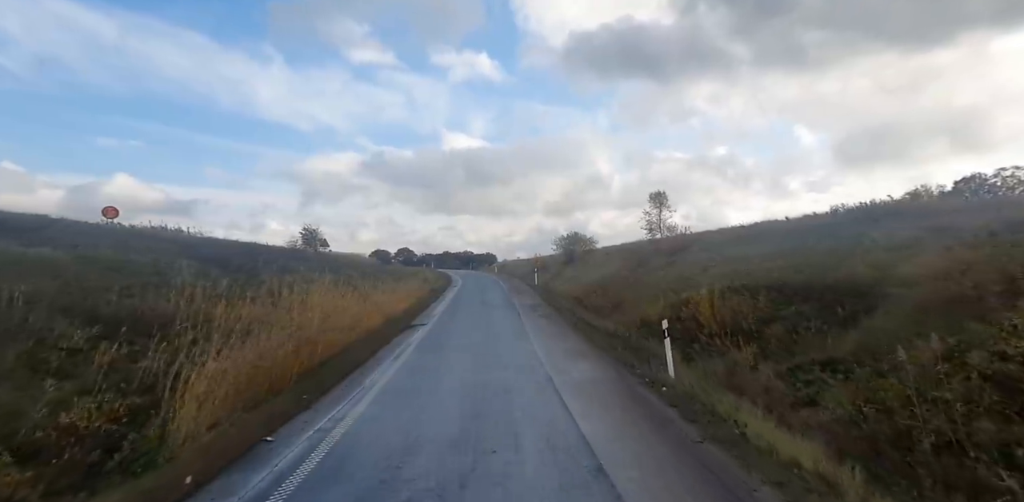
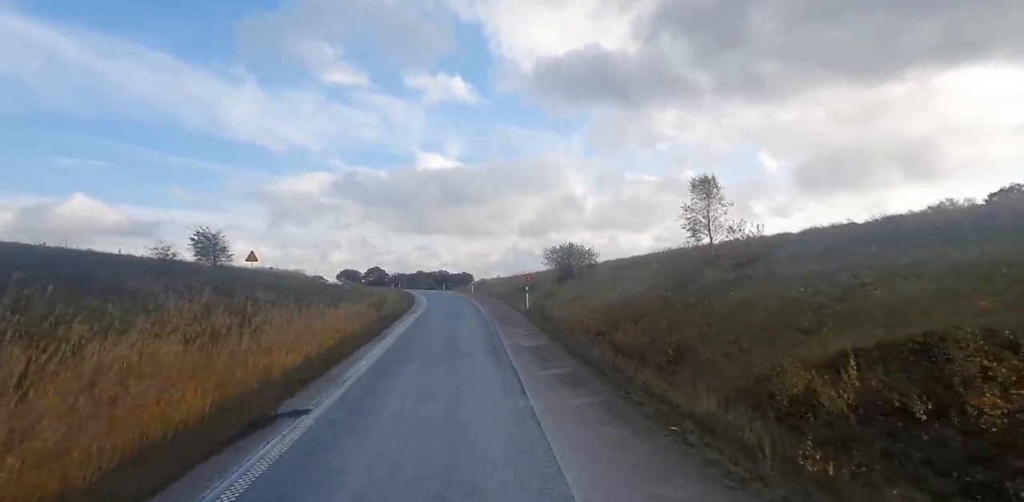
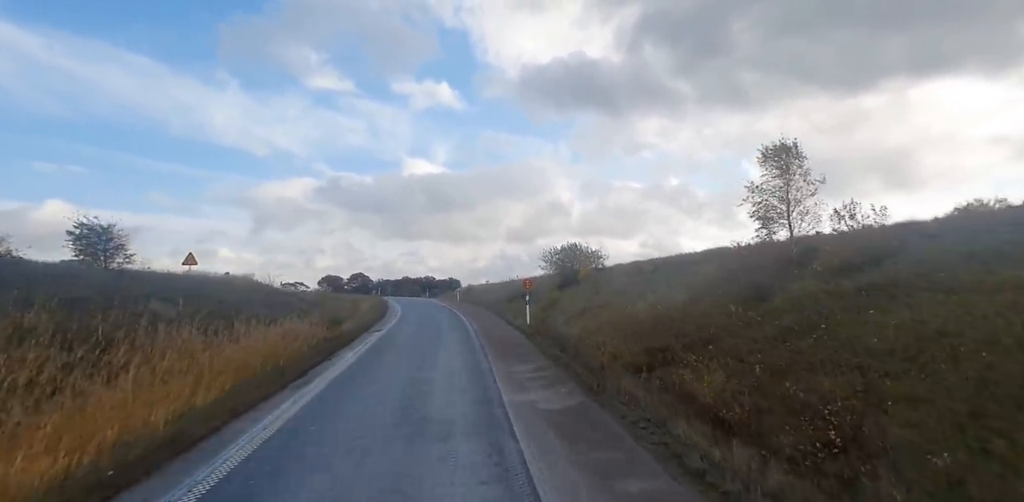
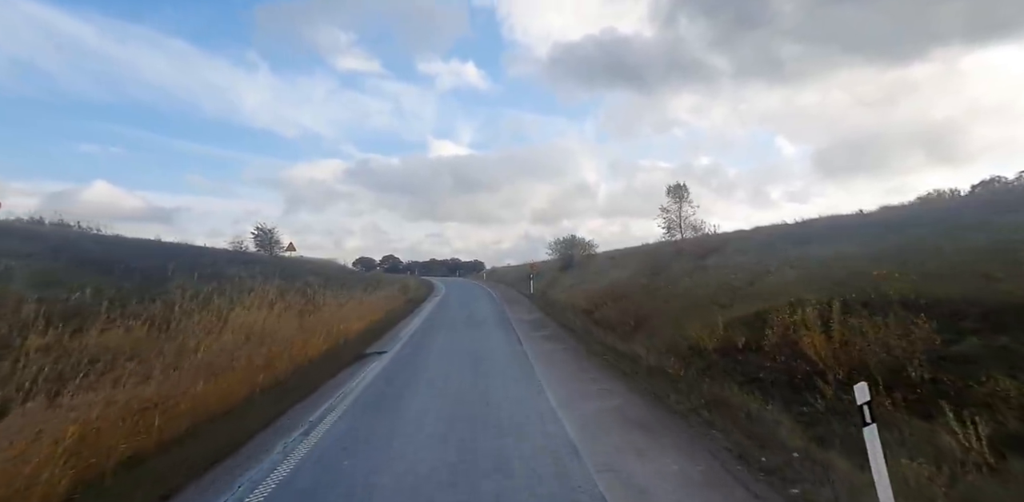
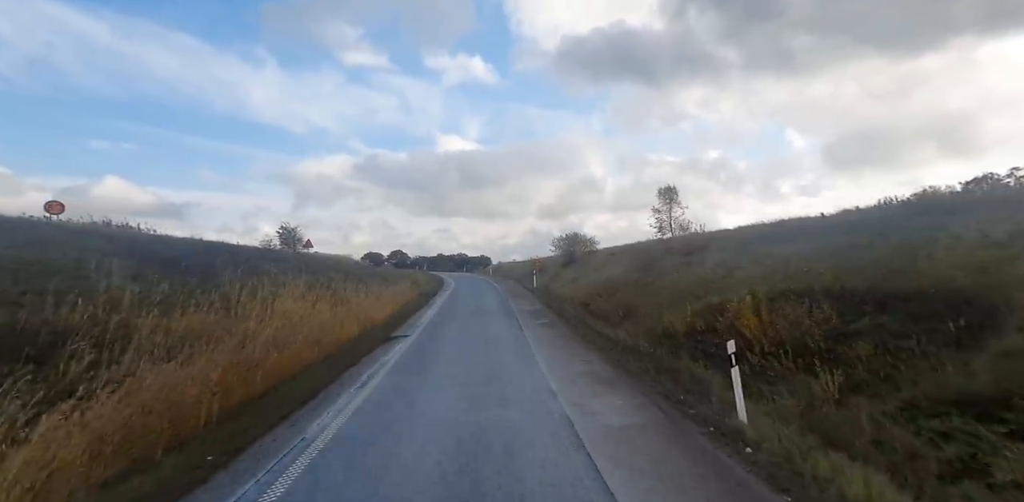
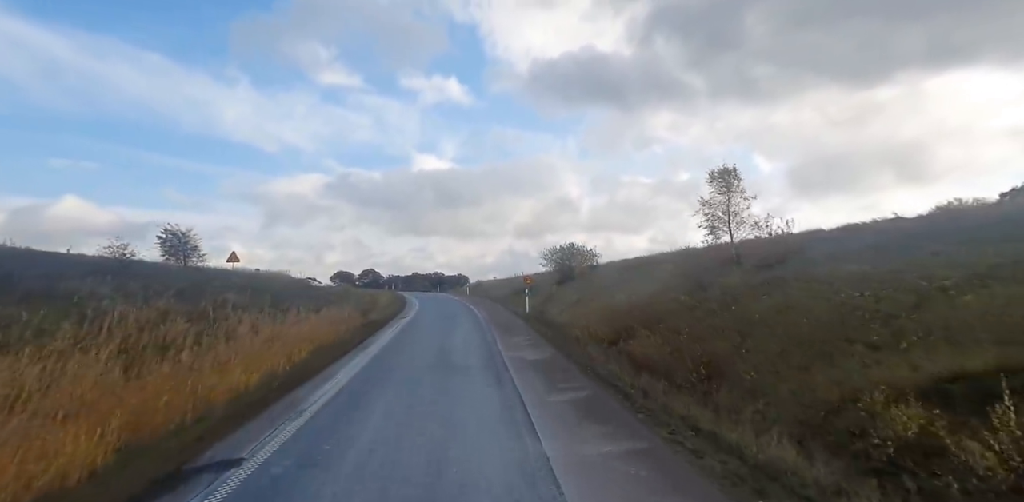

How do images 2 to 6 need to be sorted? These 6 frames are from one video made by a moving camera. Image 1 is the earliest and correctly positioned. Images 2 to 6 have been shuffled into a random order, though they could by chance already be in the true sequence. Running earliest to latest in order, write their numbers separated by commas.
5, 4, 2, 6, 3
